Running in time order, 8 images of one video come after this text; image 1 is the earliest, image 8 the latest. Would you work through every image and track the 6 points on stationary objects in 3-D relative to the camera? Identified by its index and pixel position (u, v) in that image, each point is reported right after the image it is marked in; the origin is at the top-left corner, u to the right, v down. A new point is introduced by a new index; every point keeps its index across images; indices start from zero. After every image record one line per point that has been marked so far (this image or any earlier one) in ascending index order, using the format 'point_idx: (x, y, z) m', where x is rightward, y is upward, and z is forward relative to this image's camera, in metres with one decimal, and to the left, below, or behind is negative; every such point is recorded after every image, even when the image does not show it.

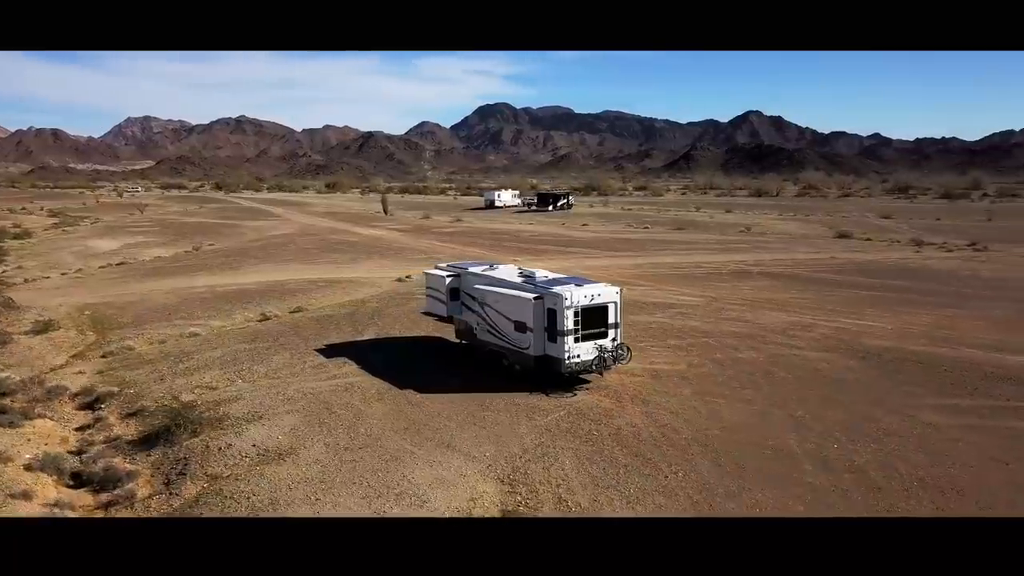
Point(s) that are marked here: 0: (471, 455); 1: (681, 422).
0: (-0.7, -3.1, +15.4) m
1: (+3.6, -2.8, +16.8) m
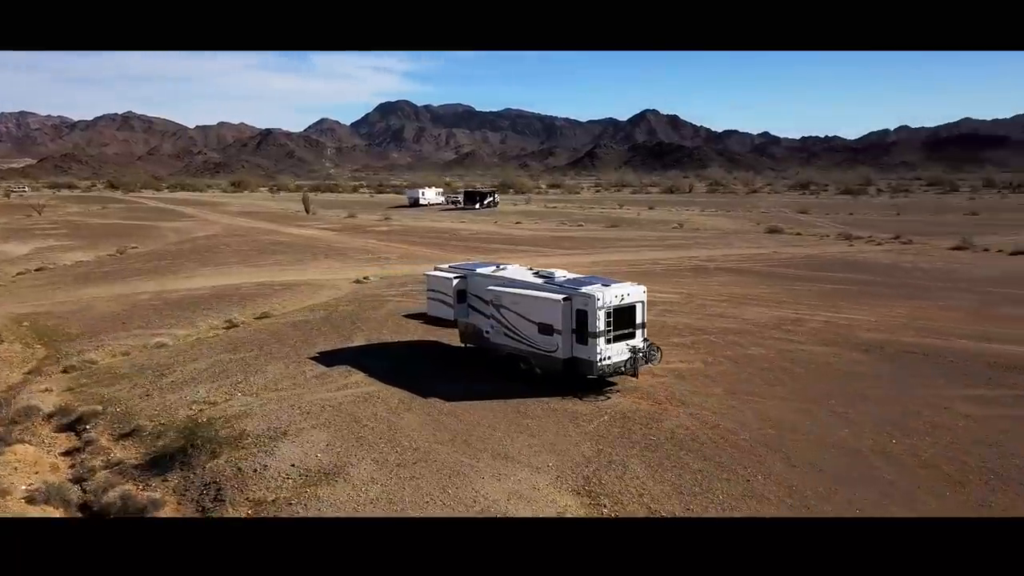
0: (+0.5, -3.2, +14.7) m
1: (+4.6, -2.7, +16.6) m
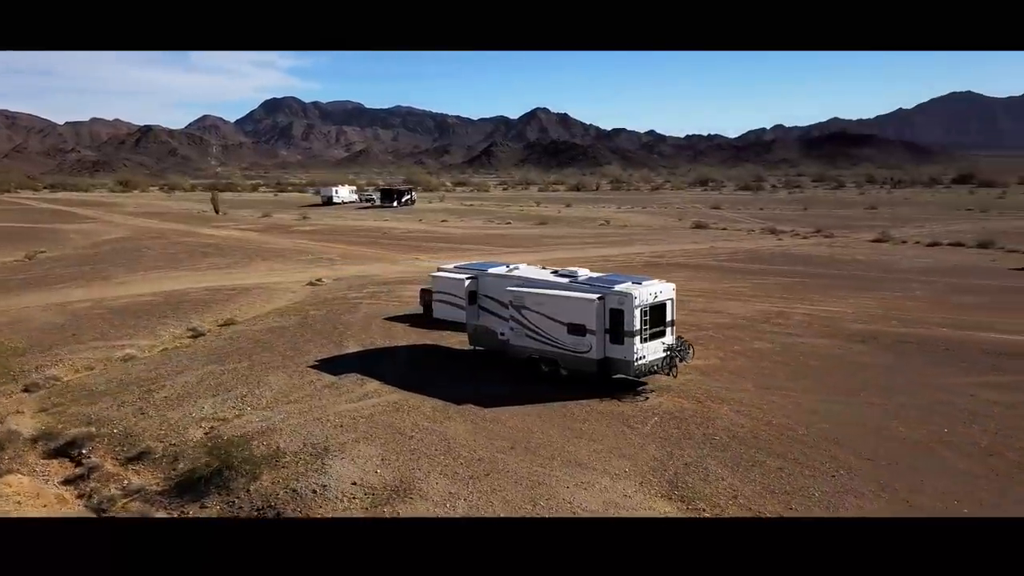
0: (+1.8, -3.2, +14.2) m
1: (+5.6, -2.7, +16.7) m
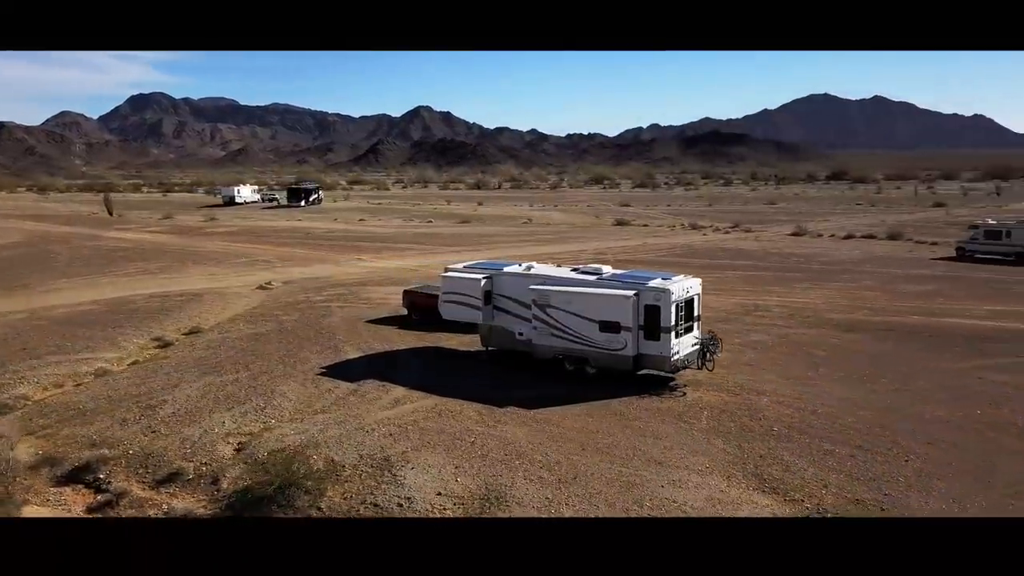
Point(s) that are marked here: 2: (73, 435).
0: (+3.2, -3.1, +14.2) m
1: (+6.6, -2.5, +17.2) m
2: (-9.4, -3.2, +17.7) m
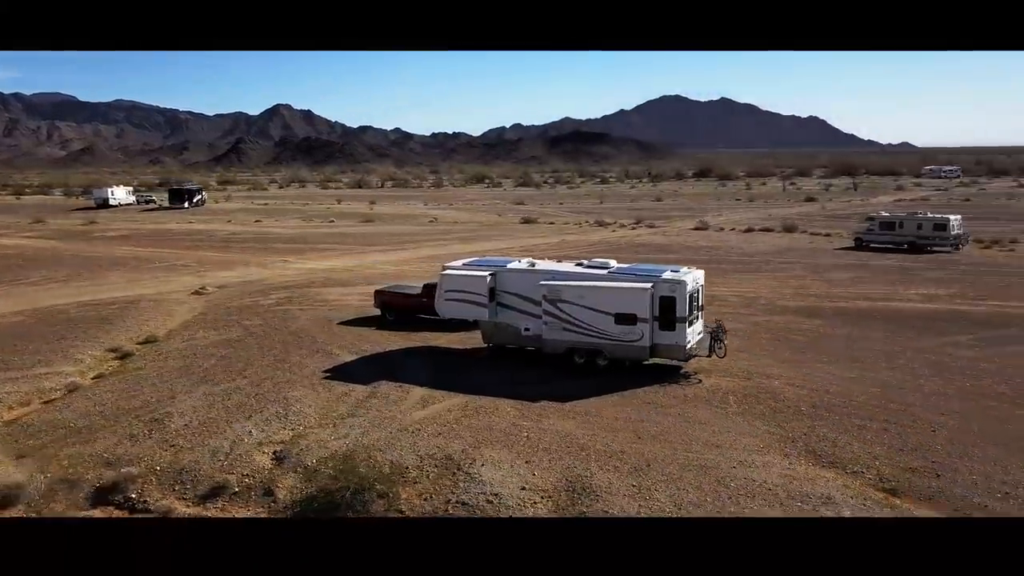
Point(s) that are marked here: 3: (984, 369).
0: (+4.4, -2.9, +15.0) m
1: (+7.3, -2.2, +18.4) m
2: (-8.6, -3.3, +16.4) m
3: (+11.3, -1.9, +19.7) m
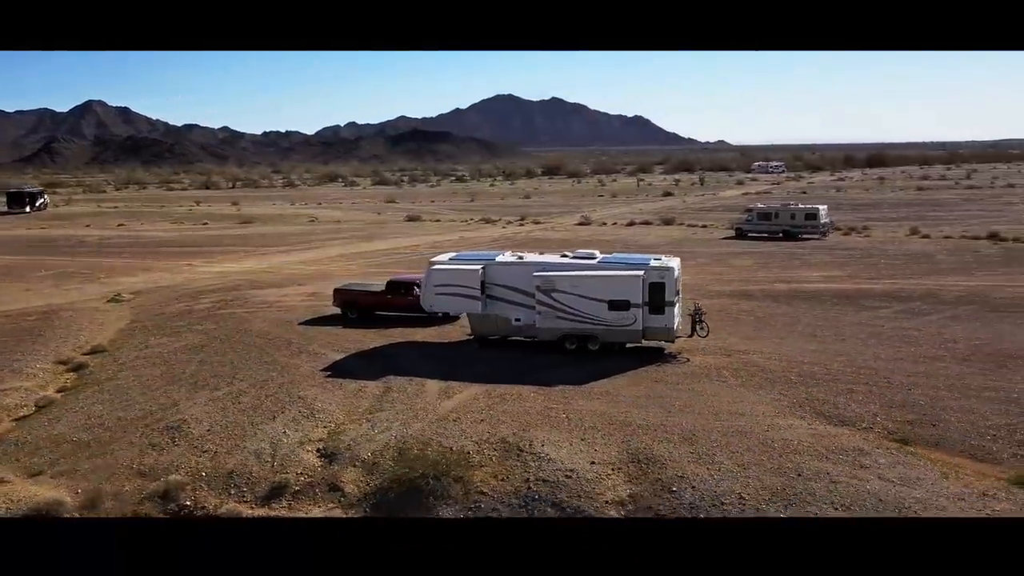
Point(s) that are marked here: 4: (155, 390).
0: (+5.3, -2.6, +16.7) m
1: (+7.4, -1.8, +20.6) m
2: (-7.8, -3.4, +15.6) m
3: (+11.1, -1.3, +22.6) m
4: (-8.4, -2.4, +19.4) m
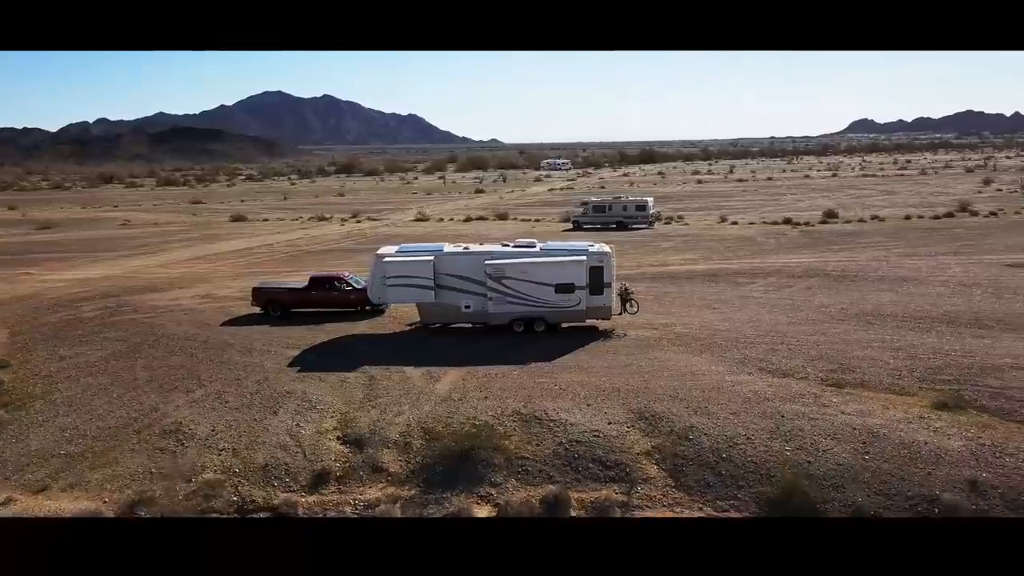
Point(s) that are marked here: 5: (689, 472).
0: (+5.0, -2.0, +19.4) m
1: (+6.1, -1.1, +23.7) m
2: (-7.2, -3.4, +15.0) m
3: (+9.1, -0.5, +26.6) m
4: (-8.9, -2.5, +18.5) m
5: (+3.2, -3.3, +14.8) m
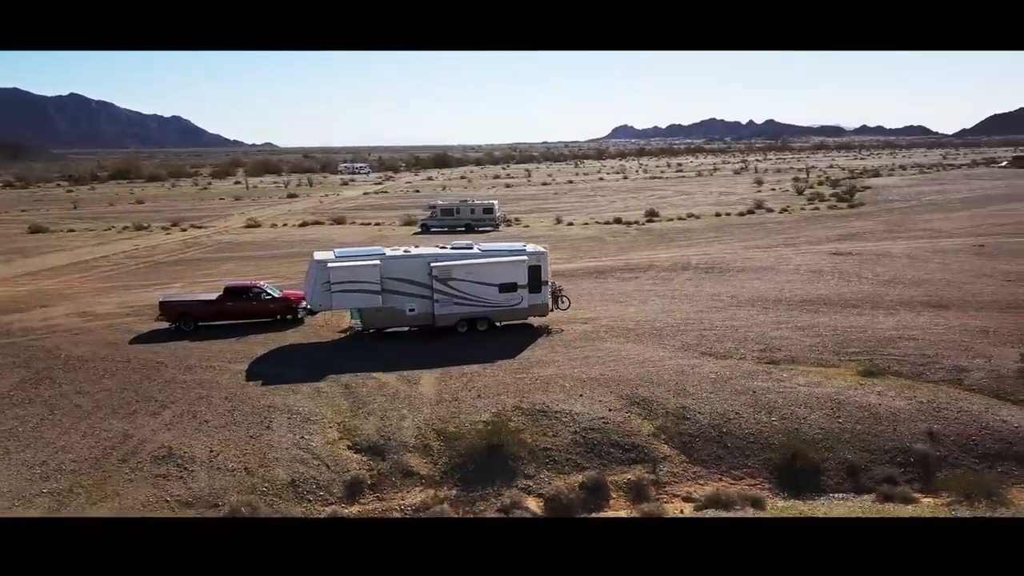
0: (+4.2, -1.8, +21.1) m
1: (+4.1, -0.9, +25.5) m
2: (-6.4, -3.7, +13.7) m
3: (+6.2, -0.3, +29.1) m
4: (-9.0, -2.8, +16.7) m
5: (+3.7, -3.1, +16.1) m
